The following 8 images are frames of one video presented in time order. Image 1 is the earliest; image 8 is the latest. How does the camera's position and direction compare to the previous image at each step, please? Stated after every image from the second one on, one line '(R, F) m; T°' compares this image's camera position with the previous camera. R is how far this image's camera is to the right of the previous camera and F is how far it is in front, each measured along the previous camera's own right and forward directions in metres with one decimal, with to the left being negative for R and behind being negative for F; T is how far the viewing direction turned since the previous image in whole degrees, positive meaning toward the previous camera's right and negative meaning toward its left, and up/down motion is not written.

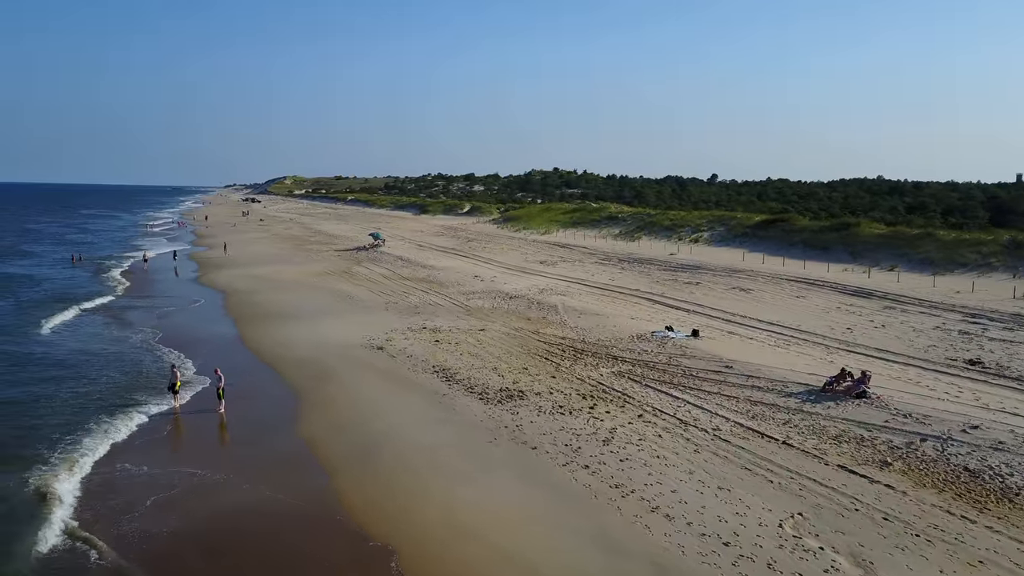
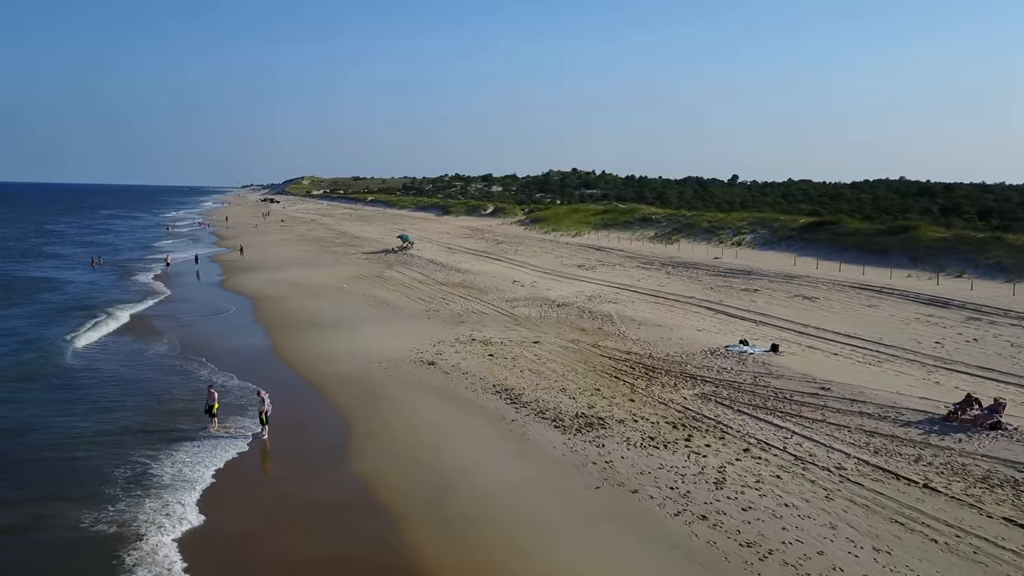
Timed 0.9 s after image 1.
(-1.1, +1.6) m; -1°
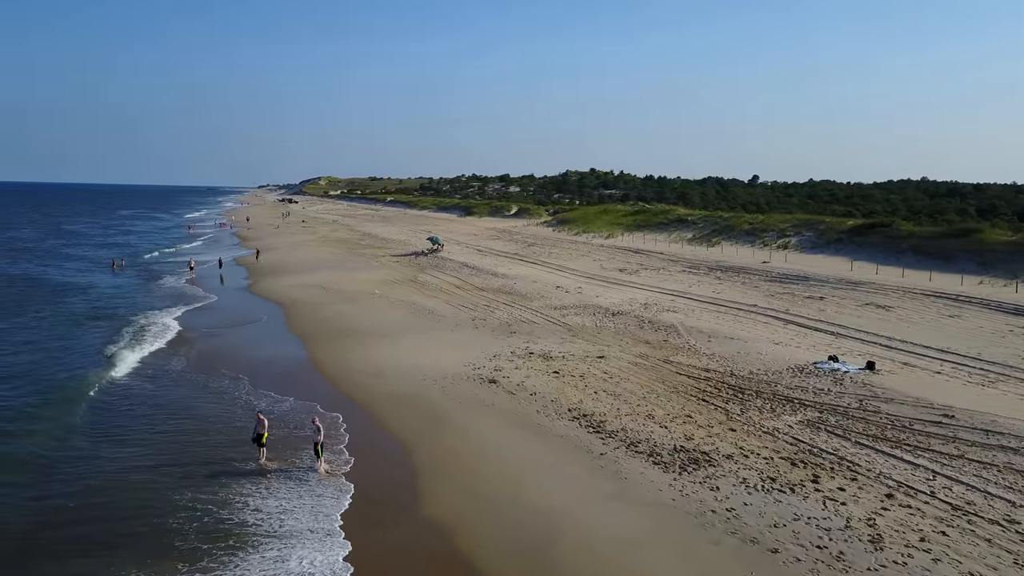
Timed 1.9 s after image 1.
(-1.1, +1.6) m; -1°
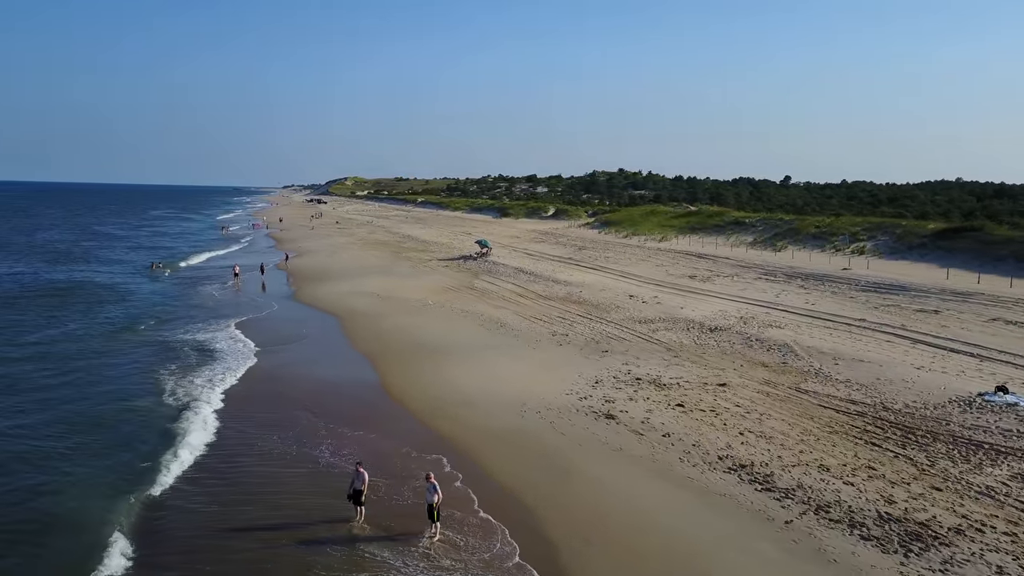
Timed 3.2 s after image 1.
(-1.7, +2.2) m; -2°
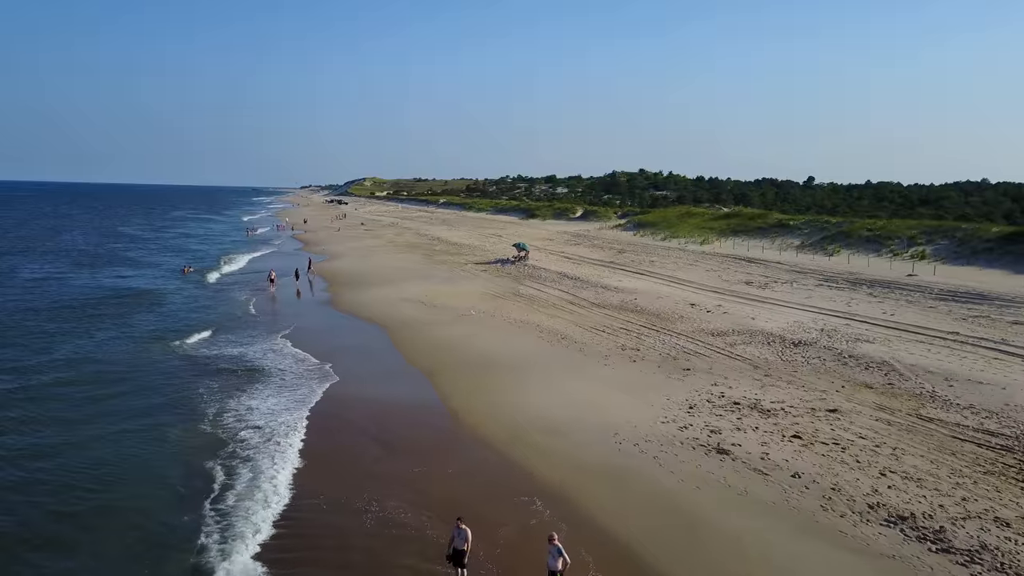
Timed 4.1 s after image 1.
(-1.2, +1.5) m; -1°
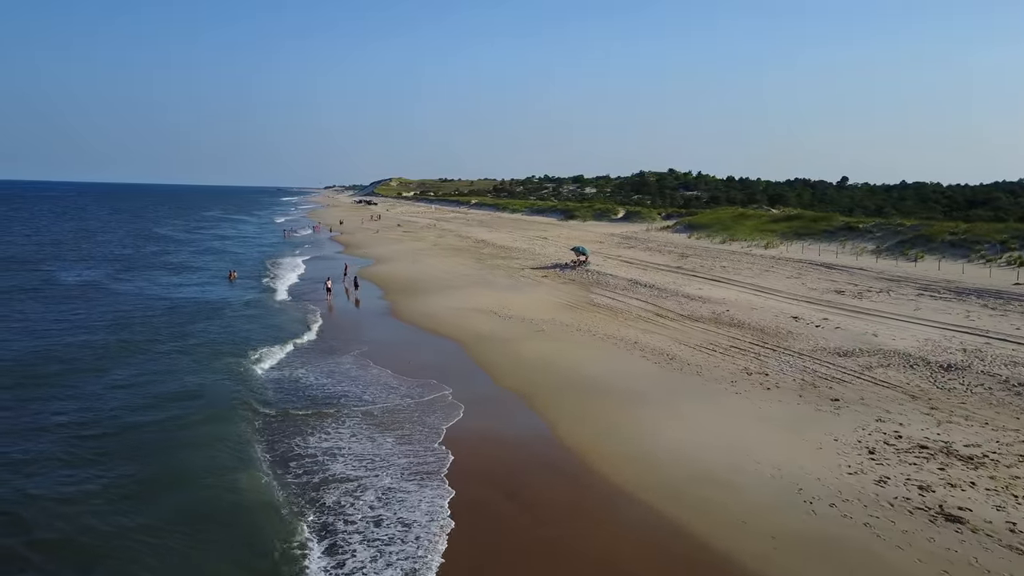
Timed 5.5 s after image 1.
(-1.9, +2.1) m; -1°
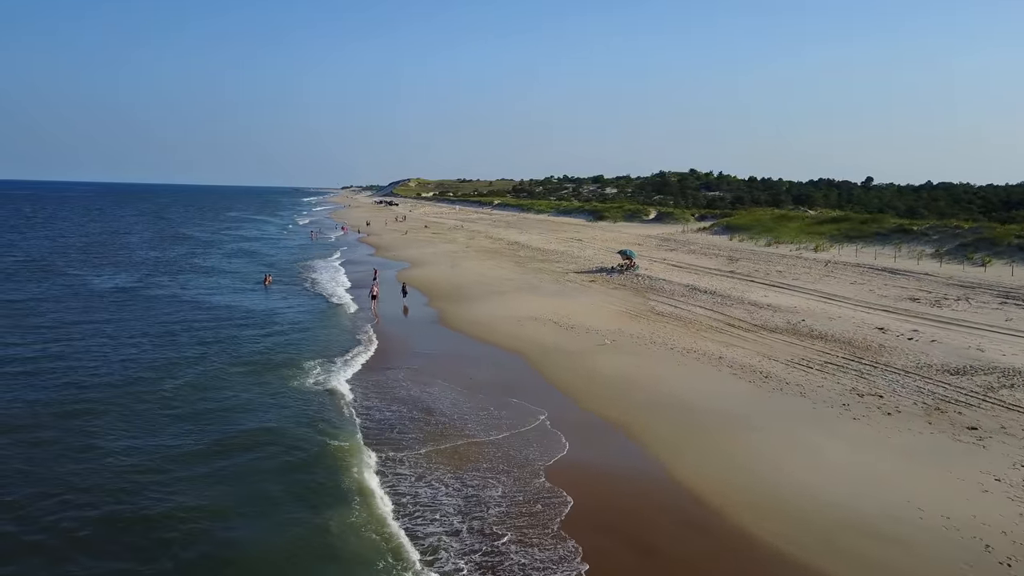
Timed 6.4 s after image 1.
(-1.3, +1.4) m; -1°
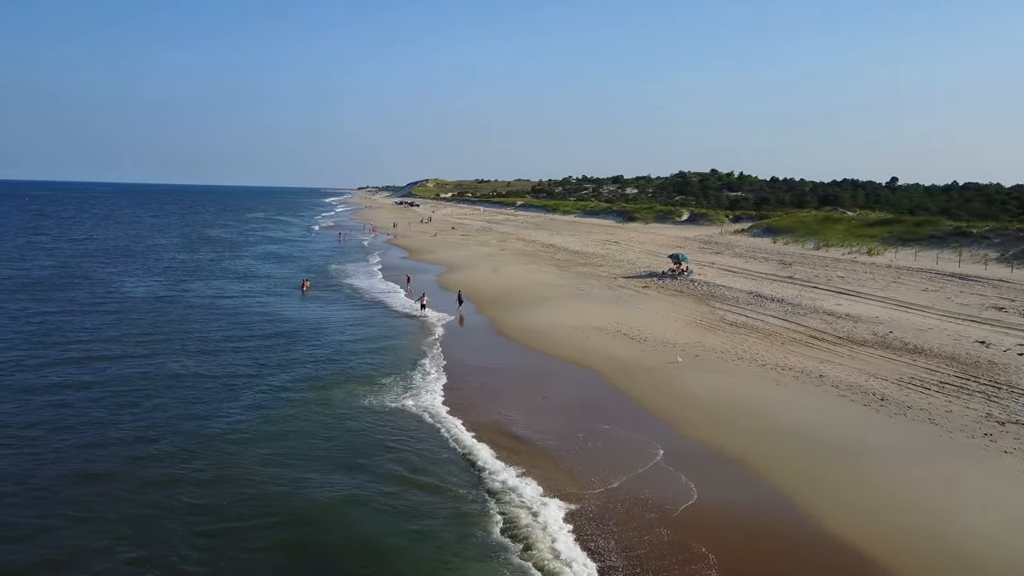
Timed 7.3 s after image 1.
(-1.4, +1.4) m; -1°
